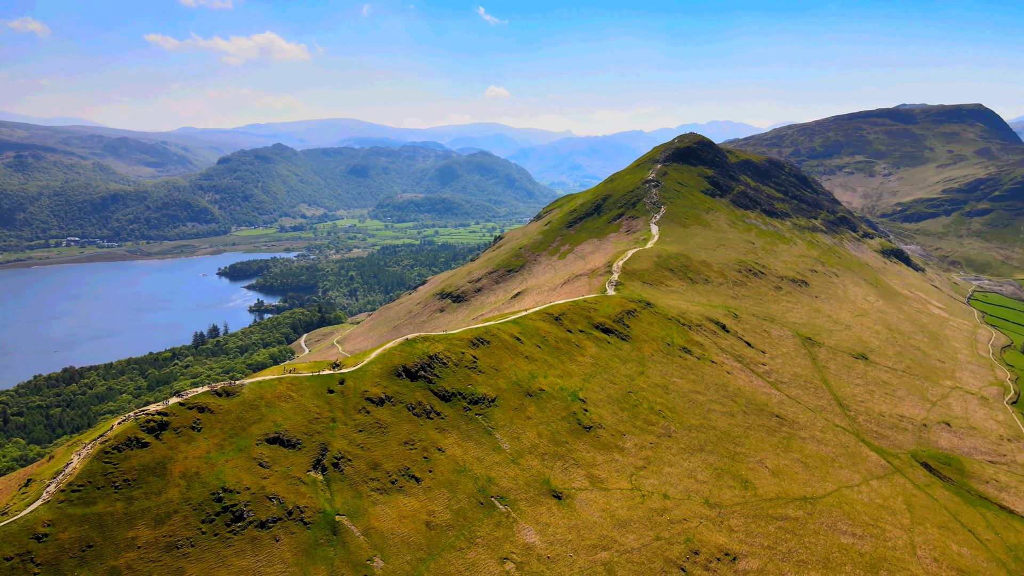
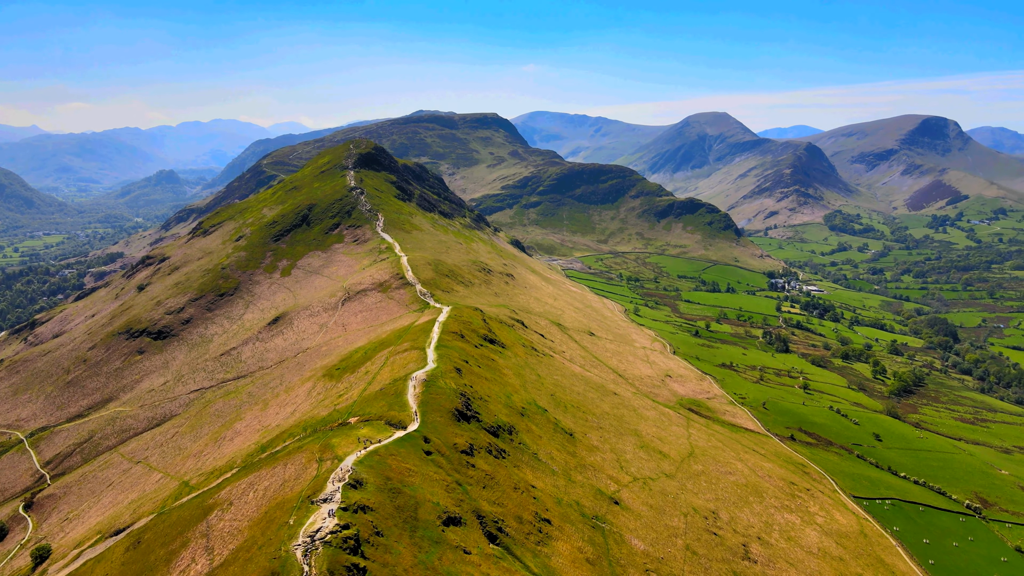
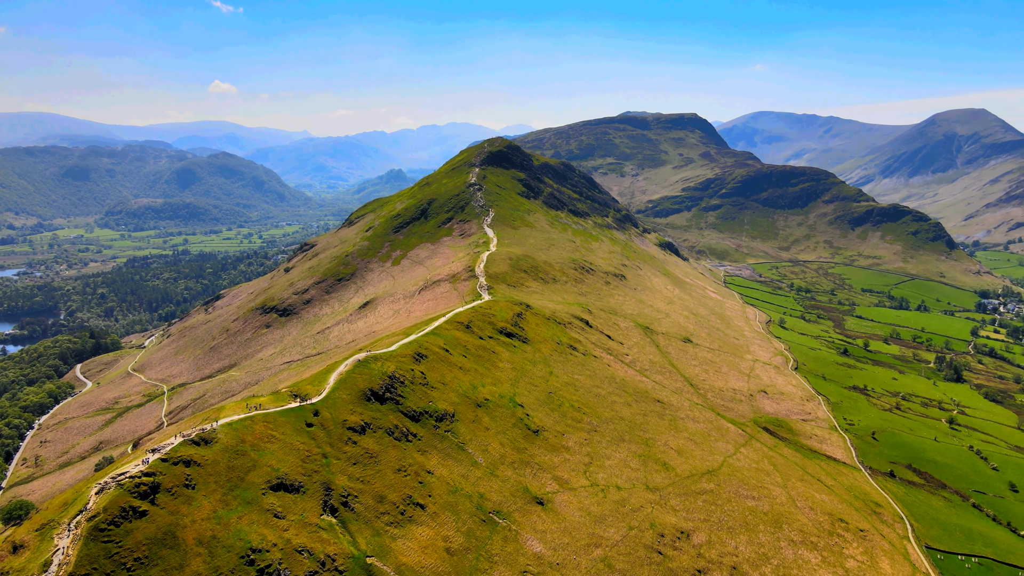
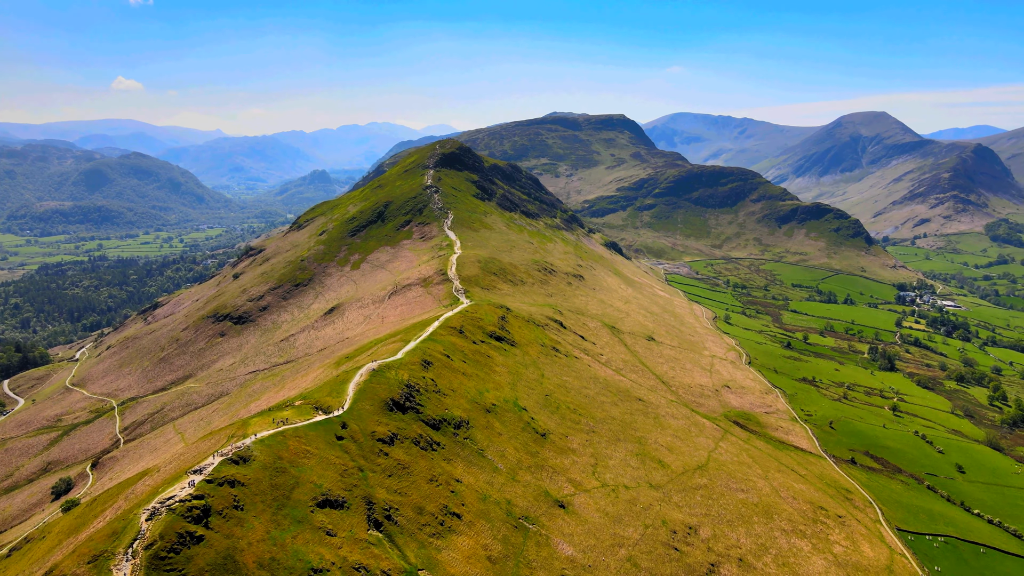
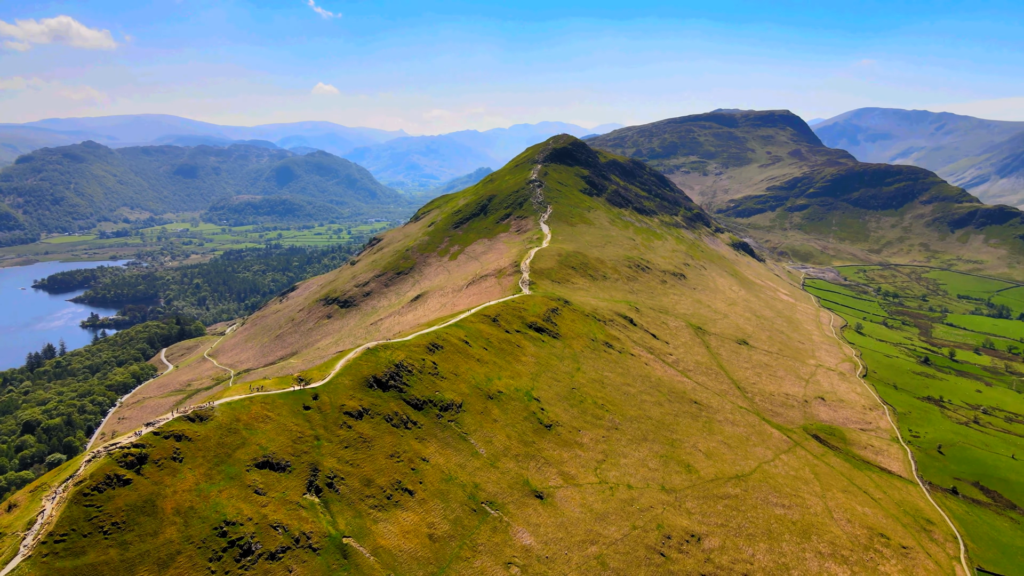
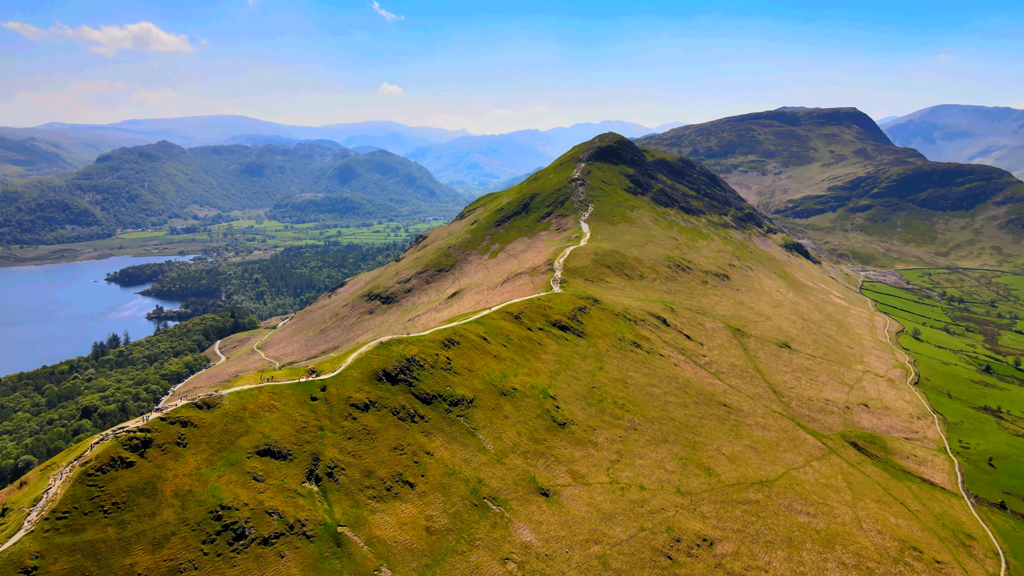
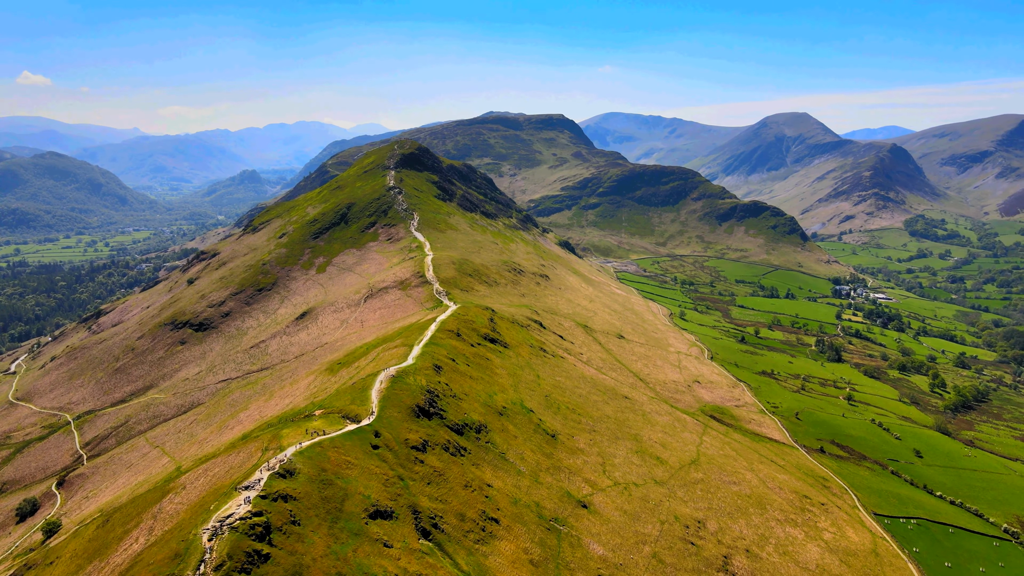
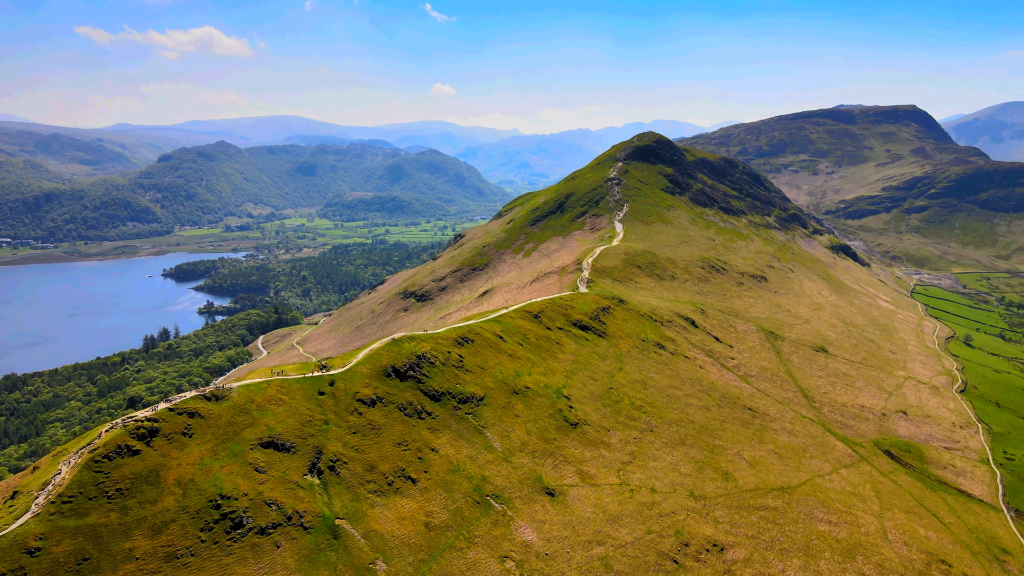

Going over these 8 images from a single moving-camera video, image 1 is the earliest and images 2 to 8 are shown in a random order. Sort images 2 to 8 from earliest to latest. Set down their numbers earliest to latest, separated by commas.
8, 6, 5, 3, 4, 7, 2
